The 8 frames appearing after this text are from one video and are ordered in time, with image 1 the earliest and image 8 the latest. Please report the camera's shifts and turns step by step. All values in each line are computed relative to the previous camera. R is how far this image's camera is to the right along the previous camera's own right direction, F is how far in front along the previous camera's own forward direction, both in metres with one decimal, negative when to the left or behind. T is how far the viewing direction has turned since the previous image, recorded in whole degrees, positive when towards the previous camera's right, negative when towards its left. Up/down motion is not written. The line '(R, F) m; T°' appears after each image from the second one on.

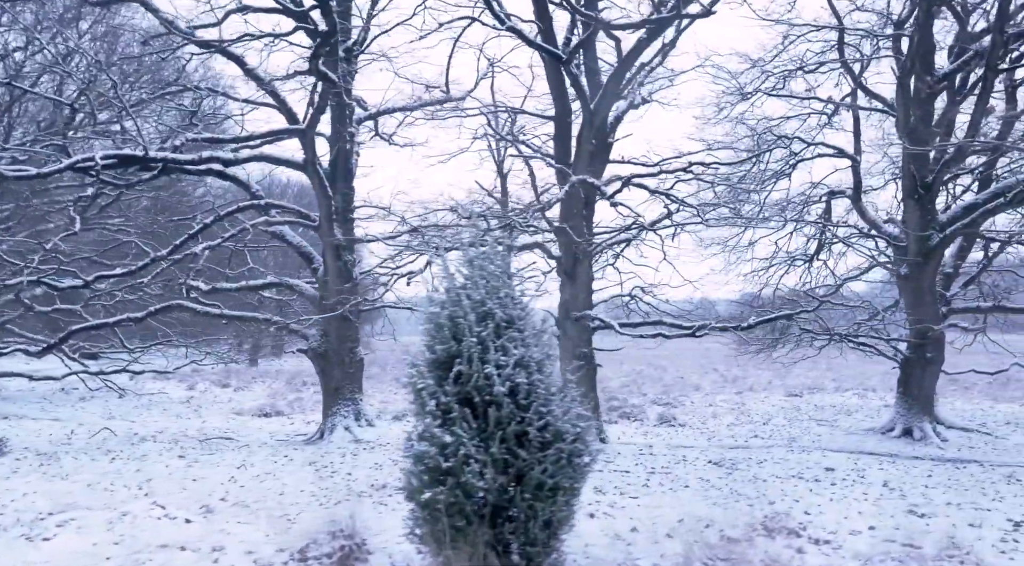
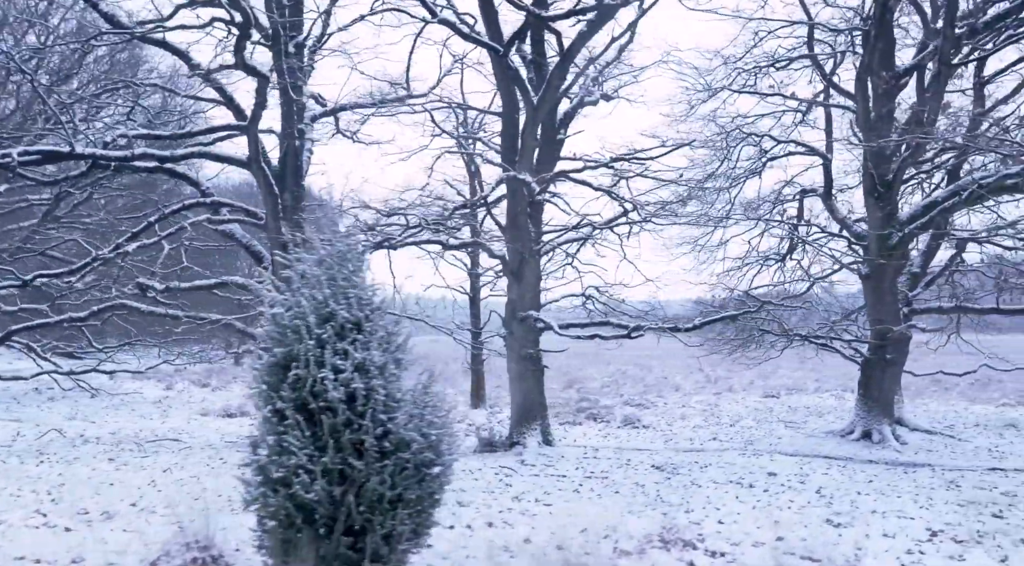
(+0.8, +0.2) m; 0°
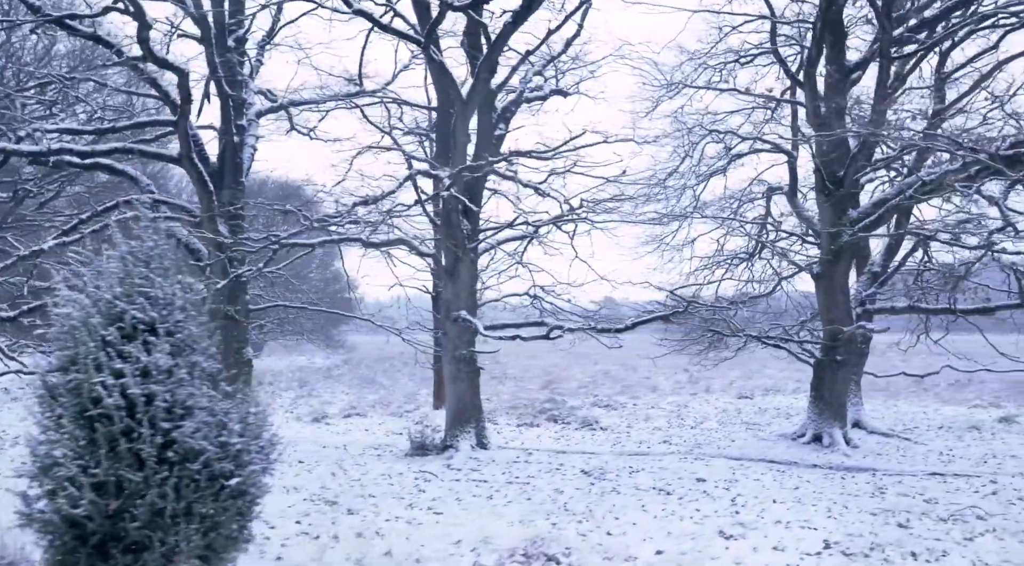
(+1.0, +0.3) m; 0°
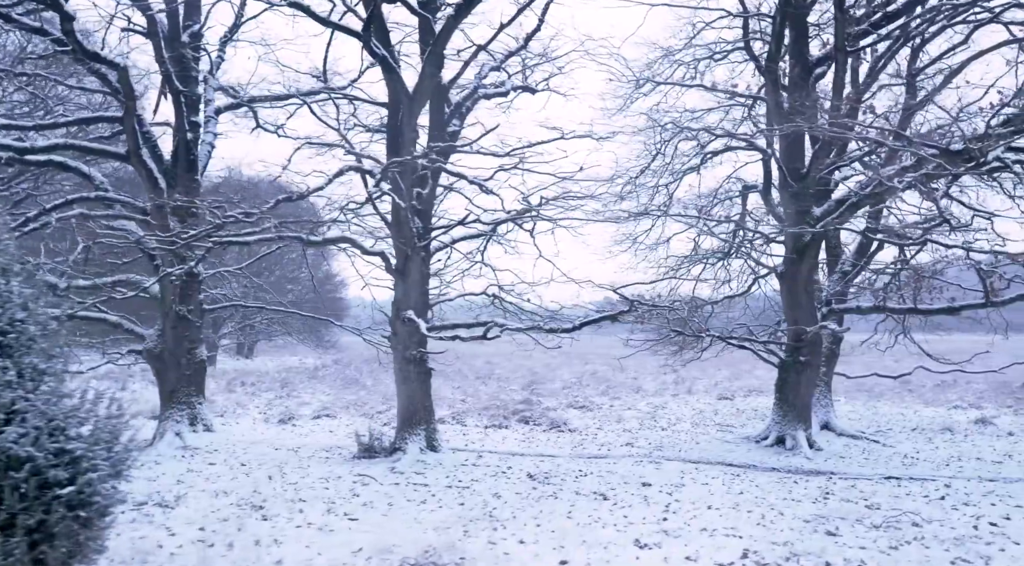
(+0.7, +0.2) m; 0°
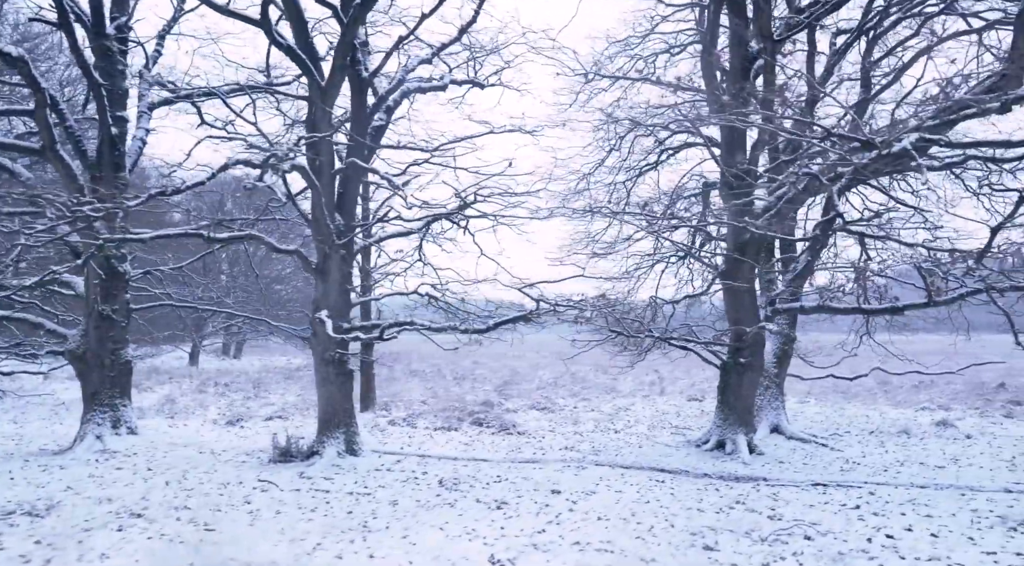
(+1.1, +0.4) m; 0°
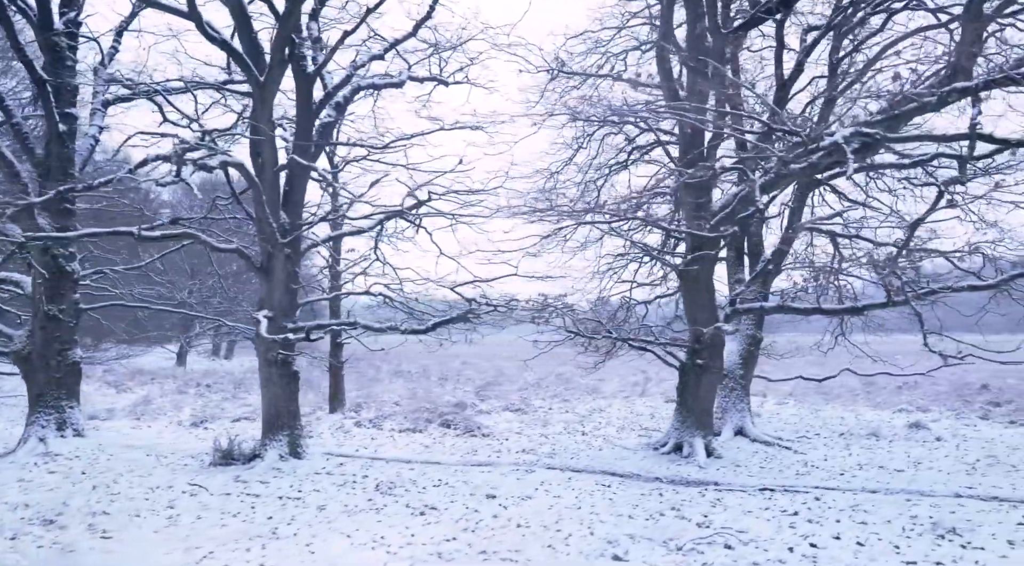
(+0.7, +0.2) m; 0°
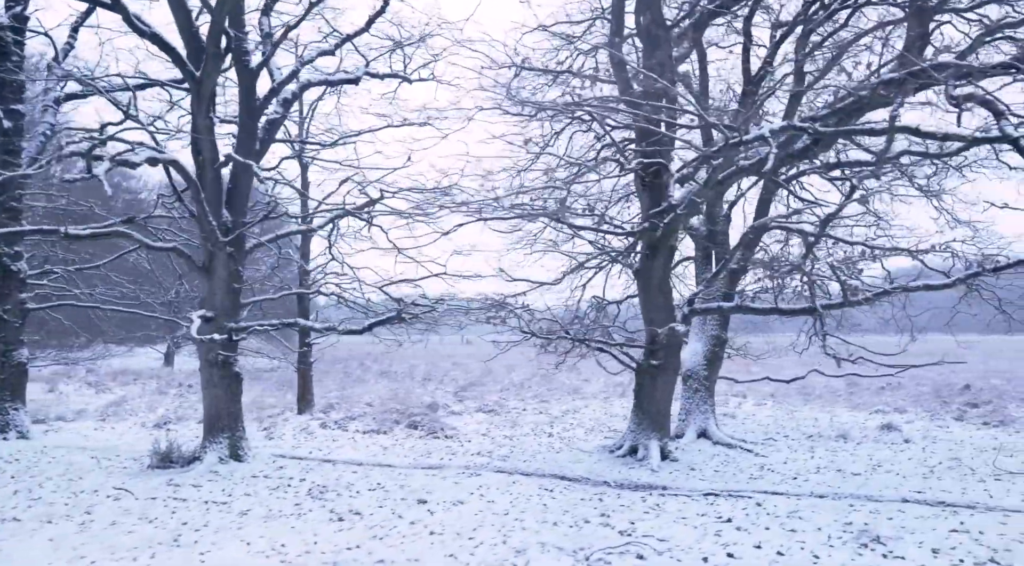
(+0.7, +0.2) m; 0°
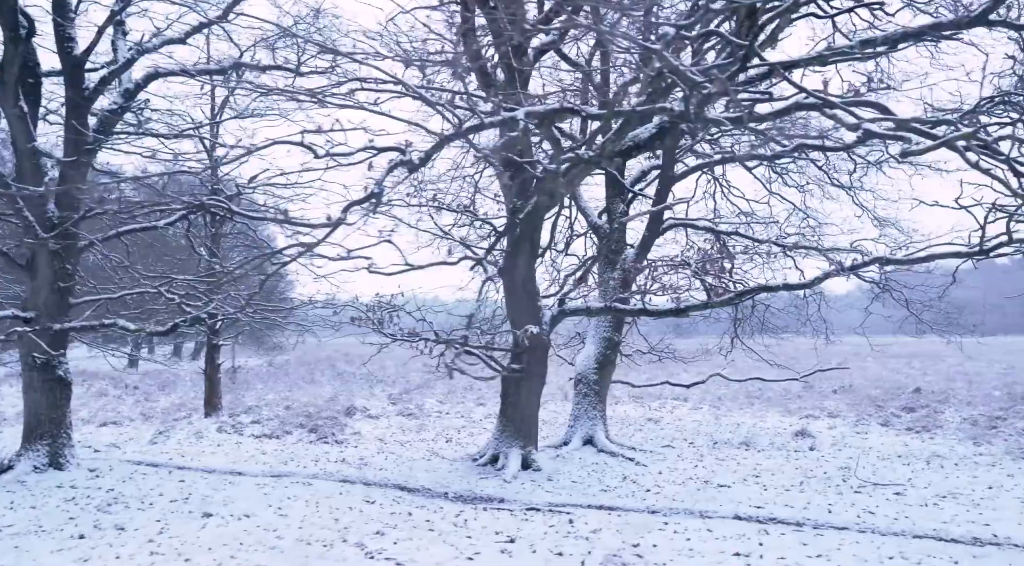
(+2.1, +0.6) m; -1°
